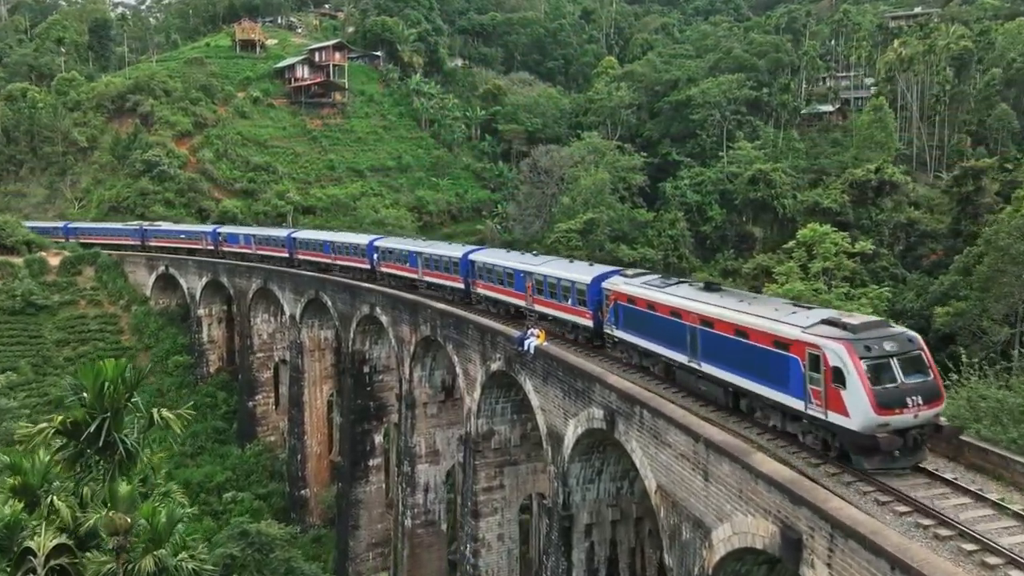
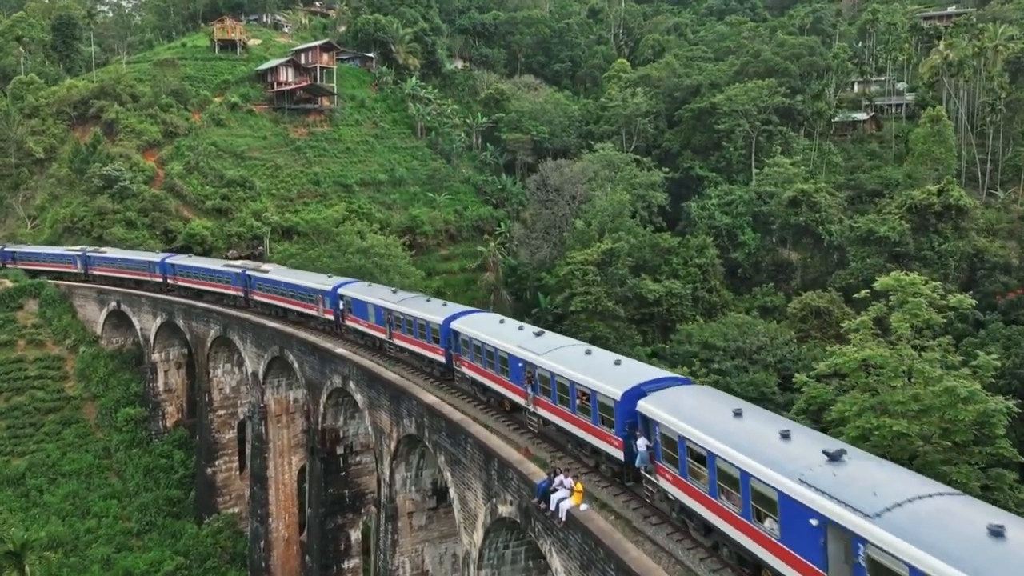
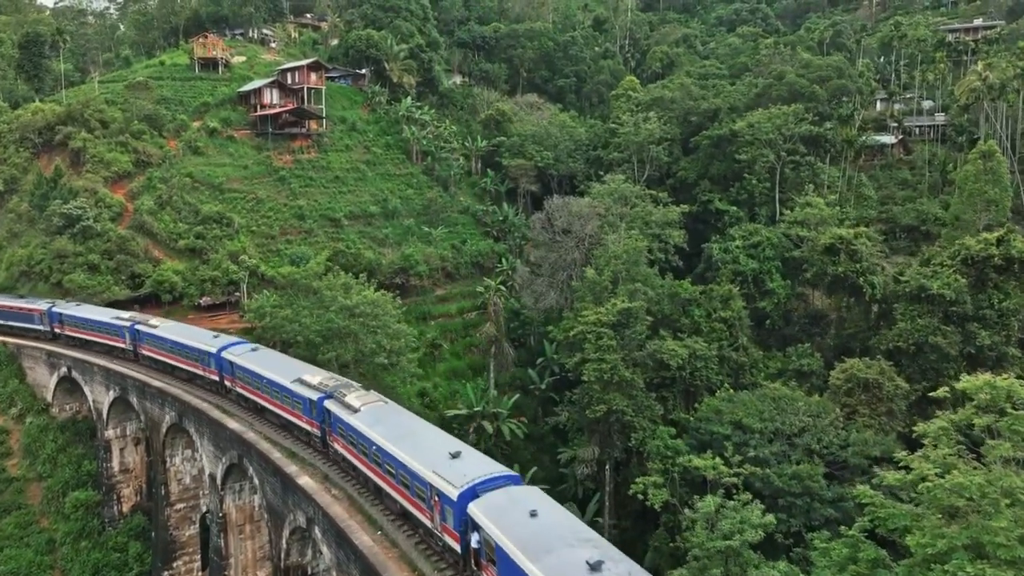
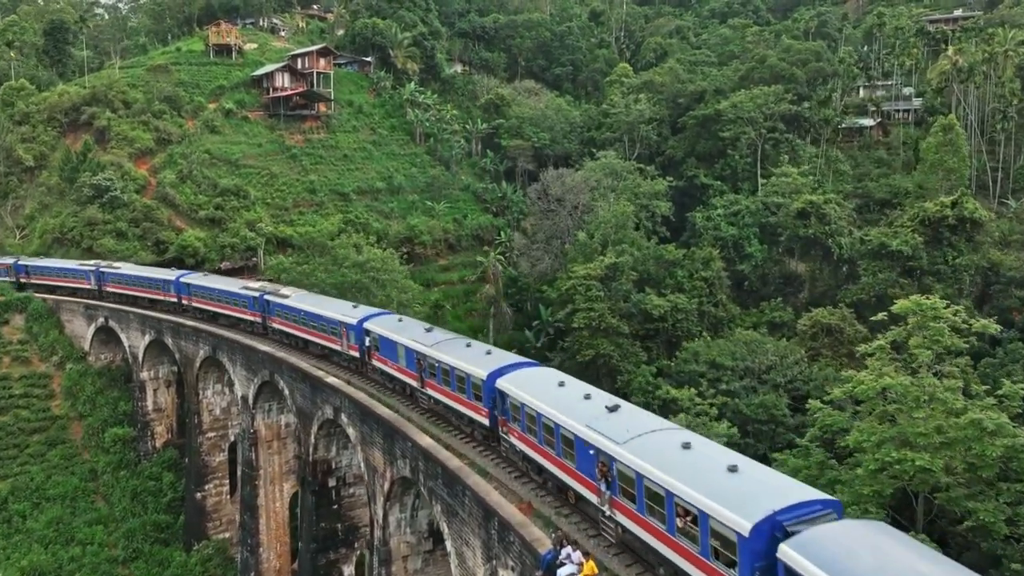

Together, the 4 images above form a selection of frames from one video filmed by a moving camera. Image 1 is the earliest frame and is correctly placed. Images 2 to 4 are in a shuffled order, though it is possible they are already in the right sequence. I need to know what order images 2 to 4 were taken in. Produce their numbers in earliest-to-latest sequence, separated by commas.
2, 4, 3
